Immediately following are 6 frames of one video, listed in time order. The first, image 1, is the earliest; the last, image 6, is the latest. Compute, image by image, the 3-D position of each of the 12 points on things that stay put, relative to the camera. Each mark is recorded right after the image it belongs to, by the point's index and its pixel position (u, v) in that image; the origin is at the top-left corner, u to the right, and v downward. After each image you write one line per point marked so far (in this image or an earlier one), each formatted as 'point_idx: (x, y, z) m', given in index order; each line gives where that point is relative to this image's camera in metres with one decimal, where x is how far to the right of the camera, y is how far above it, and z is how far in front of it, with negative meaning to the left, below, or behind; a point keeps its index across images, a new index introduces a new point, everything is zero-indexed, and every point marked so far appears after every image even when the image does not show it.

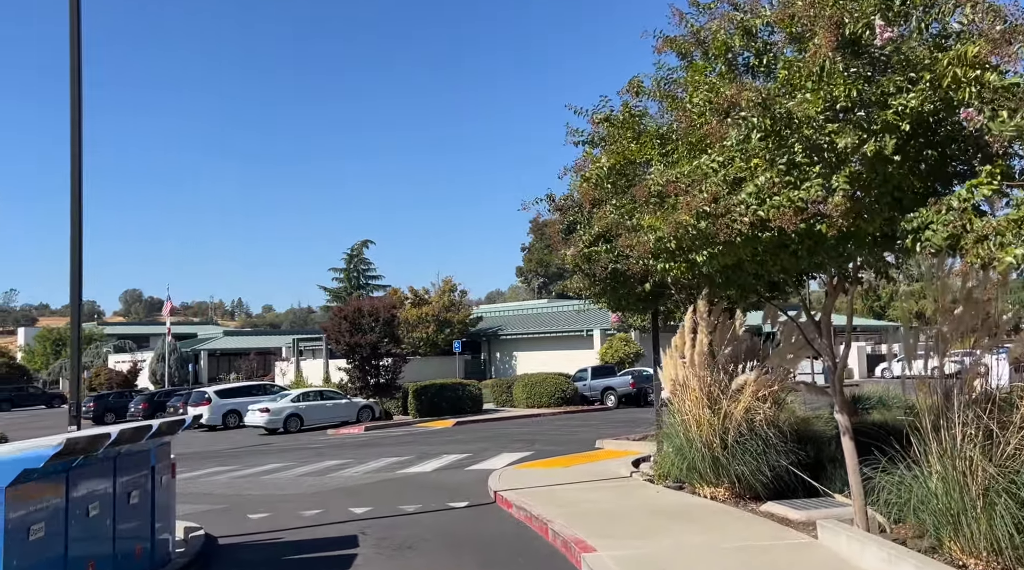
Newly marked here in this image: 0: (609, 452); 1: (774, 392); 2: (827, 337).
0: (+1.9, -3.3, +17.2) m
1: (+3.4, -1.4, +11.3) m
2: (+3.5, -0.6, +9.6) m
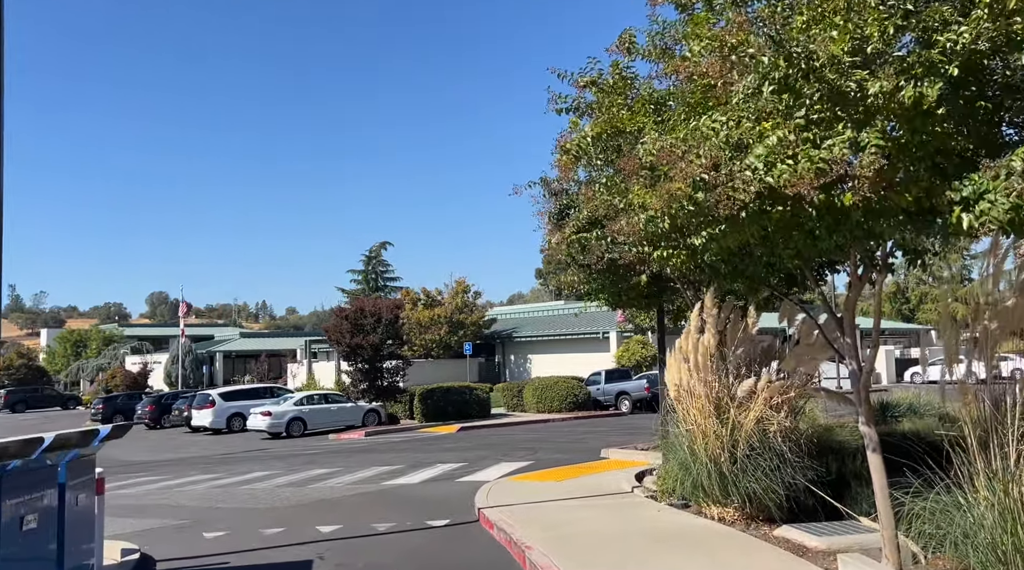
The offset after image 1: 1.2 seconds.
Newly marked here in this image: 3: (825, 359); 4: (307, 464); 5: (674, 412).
0: (+1.8, -3.2, +15.8) m
1: (+3.2, -1.3, +10.0) m
2: (+3.2, -0.5, +8.3) m
3: (+3.5, -0.8, +9.6) m
4: (-4.6, -4.0, +19.6) m
5: (+2.1, -1.6, +11.1) m
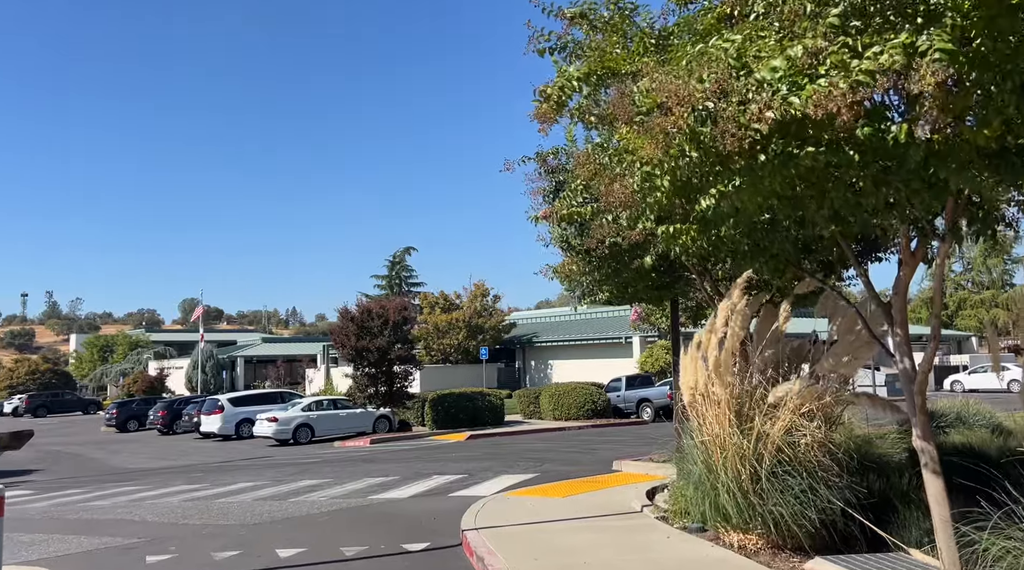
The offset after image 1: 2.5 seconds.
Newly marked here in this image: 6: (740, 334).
0: (+1.9, -3.1, +14.3) m
1: (+3.0, -1.2, +8.4) m
2: (+3.0, -0.3, +6.7) m
3: (+3.3, -0.7, +8.1) m
4: (-4.5, -4.0, +18.3) m
5: (+1.9, -1.5, +9.6) m
6: (+2.2, -0.5, +8.4) m
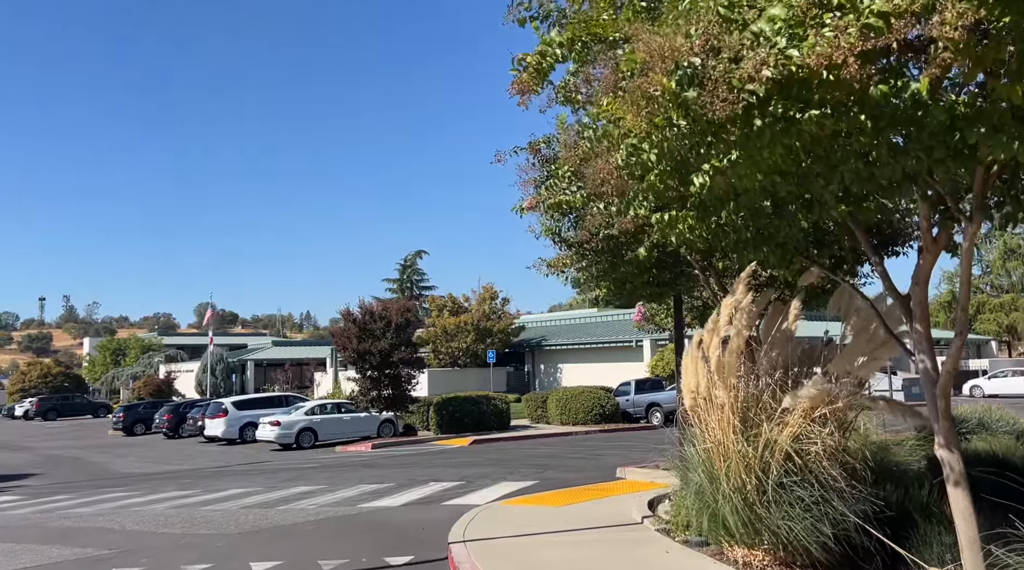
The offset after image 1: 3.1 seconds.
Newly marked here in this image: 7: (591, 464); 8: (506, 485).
0: (+1.8, -3.1, +13.6) m
1: (+2.9, -1.1, +7.7) m
2: (+2.9, -0.3, +6.0) m
3: (+3.2, -0.6, +7.4) m
4: (-4.4, -4.0, +17.7) m
5: (+1.8, -1.5, +8.9) m
6: (+2.1, -0.4, +7.8) m
7: (+1.6, -3.5, +17.2) m
8: (-0.1, -3.4, +14.8) m
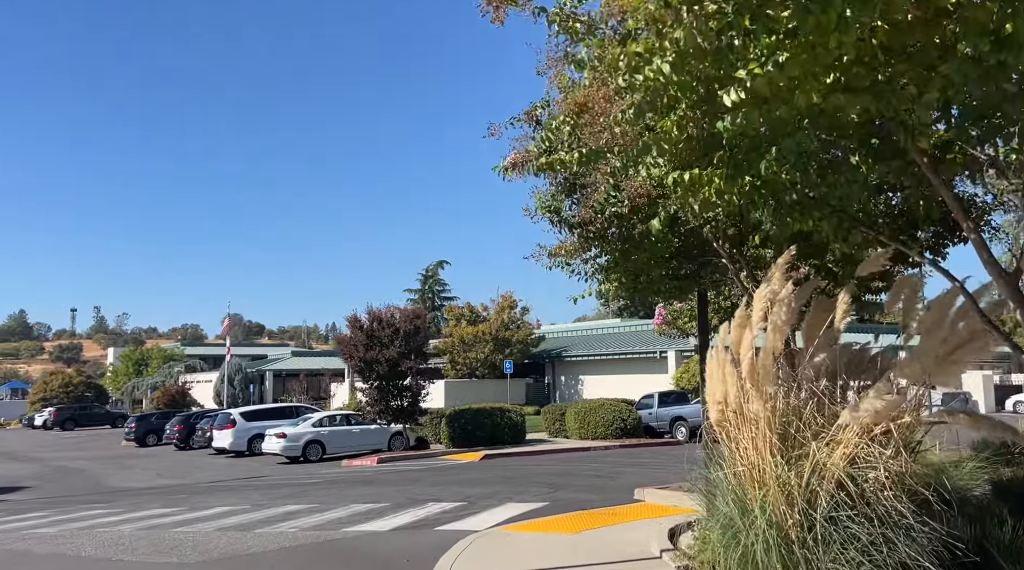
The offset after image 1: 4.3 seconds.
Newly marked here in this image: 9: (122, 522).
0: (+1.9, -3.1, +12.1) m
1: (+2.8, -1.0, +6.2) m
2: (+2.7, -0.2, +4.6) m
3: (+3.1, -0.5, +5.9) m
4: (-4.3, -4.0, +16.4) m
5: (+1.8, -1.4, +7.5) m
6: (+2.0, -0.3, +6.3) m
7: (+1.7, -3.6, +15.7) m
8: (0.0, -3.4, +13.4) m
9: (-6.1, -3.7, +13.7) m
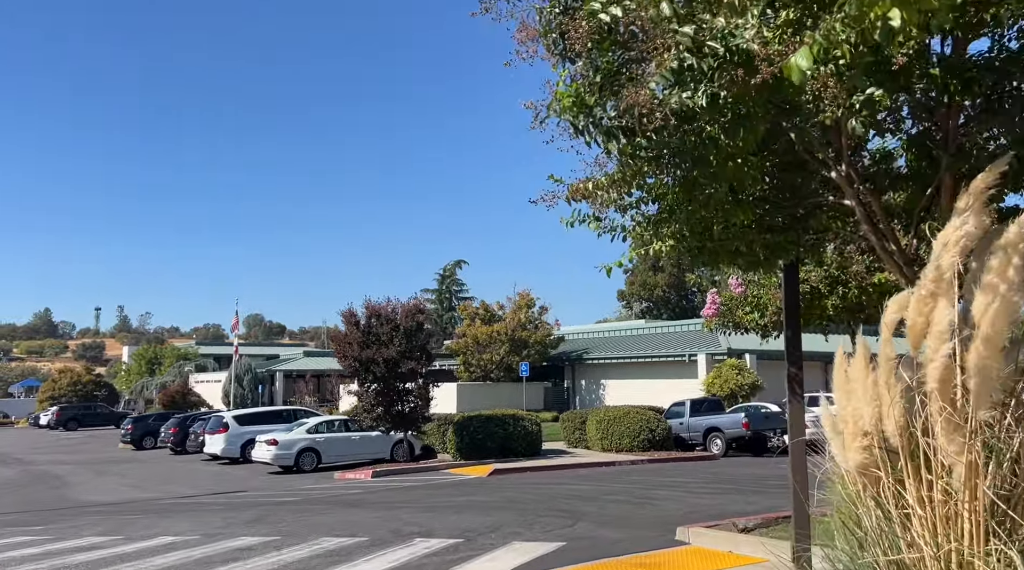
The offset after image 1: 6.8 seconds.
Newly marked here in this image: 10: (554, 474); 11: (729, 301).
0: (+2.0, -2.9, +9.2) m
1: (+2.7, -0.8, +3.3) m
2: (+2.6, +0.1, +1.6) m
3: (+3.0, -0.3, +3.0) m
4: (-4.1, -3.7, +13.6) m
5: (+1.7, -1.1, +4.6) m
6: (+1.9, -0.1, +3.4) m
7: (+1.9, -3.4, +12.8) m
8: (+0.1, -3.2, +10.5) m
9: (-6.0, -3.4, +10.9) m
10: (+1.0, -4.2, +19.6) m
11: (+2.9, -0.5, +11.7) m
